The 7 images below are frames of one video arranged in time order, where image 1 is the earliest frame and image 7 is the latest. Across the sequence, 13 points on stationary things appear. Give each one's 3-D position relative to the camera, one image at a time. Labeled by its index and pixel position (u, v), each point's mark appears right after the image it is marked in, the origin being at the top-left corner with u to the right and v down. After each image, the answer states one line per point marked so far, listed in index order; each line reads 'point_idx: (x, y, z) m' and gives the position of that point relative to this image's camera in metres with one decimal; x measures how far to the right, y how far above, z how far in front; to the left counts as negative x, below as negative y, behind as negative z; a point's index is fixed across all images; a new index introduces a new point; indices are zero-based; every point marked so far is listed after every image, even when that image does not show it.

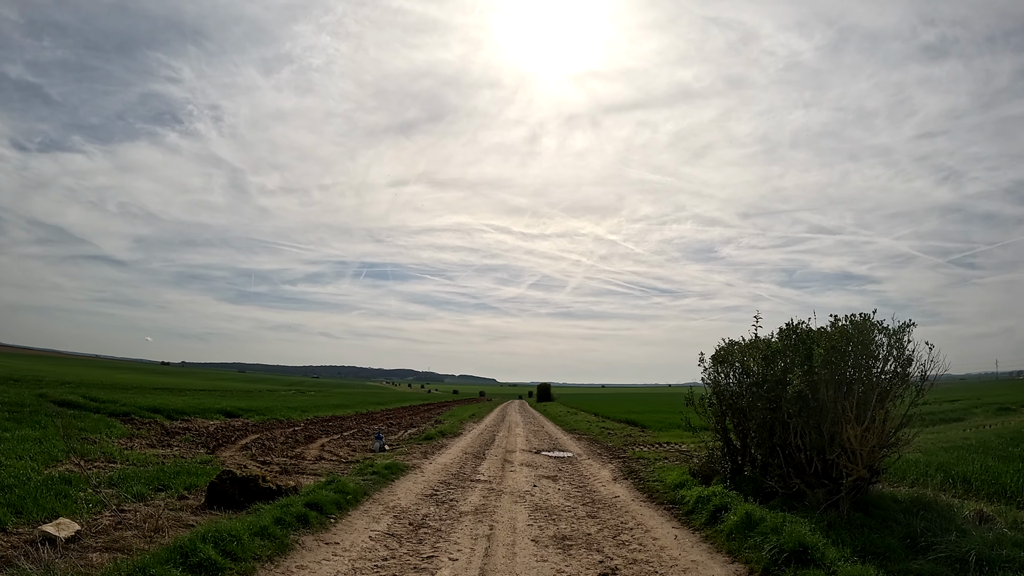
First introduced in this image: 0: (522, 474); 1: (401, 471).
0: (+0.3, -6.1, +18.0) m
1: (-3.6, -5.8, +17.7) m
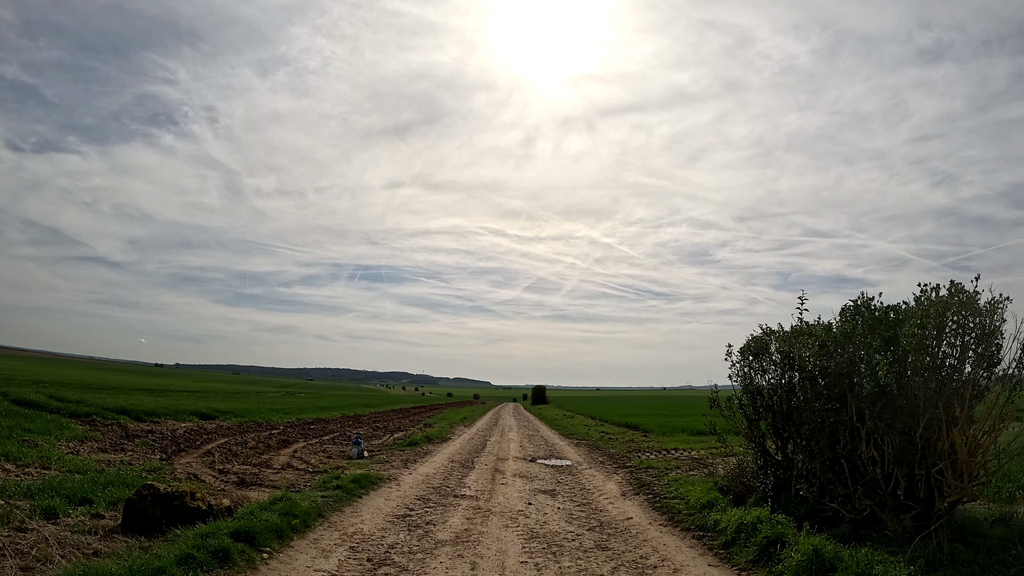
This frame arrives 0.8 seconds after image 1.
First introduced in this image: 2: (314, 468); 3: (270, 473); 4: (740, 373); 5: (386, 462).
0: (0.0, -5.6, +15.4) m
1: (-3.8, -5.3, +15.1) m
2: (-6.9, -6.1, +18.6) m
3: (-8.1, -6.2, +18.4) m
4: (+5.8, -2.1, +13.8) m
5: (-4.6, -6.2, +19.7) m
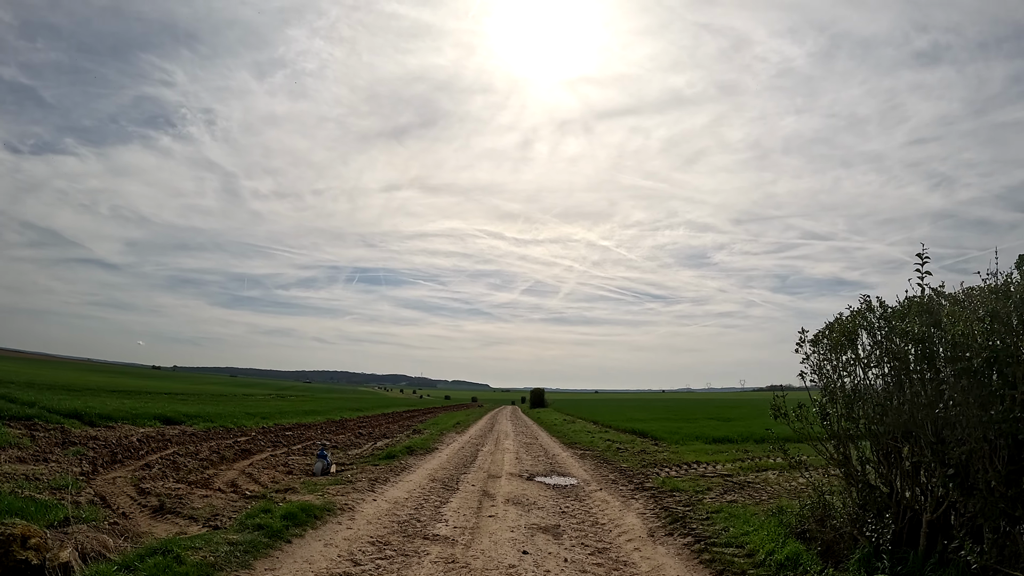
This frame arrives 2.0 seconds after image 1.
0: (-0.1, -5.0, +11.8) m
1: (-4.0, -4.7, +11.4) m
2: (-7.2, -5.5, +14.9) m
3: (-8.3, -5.6, +14.7) m
4: (+5.6, -1.5, +10.2) m
5: (-4.8, -5.7, +16.0) m
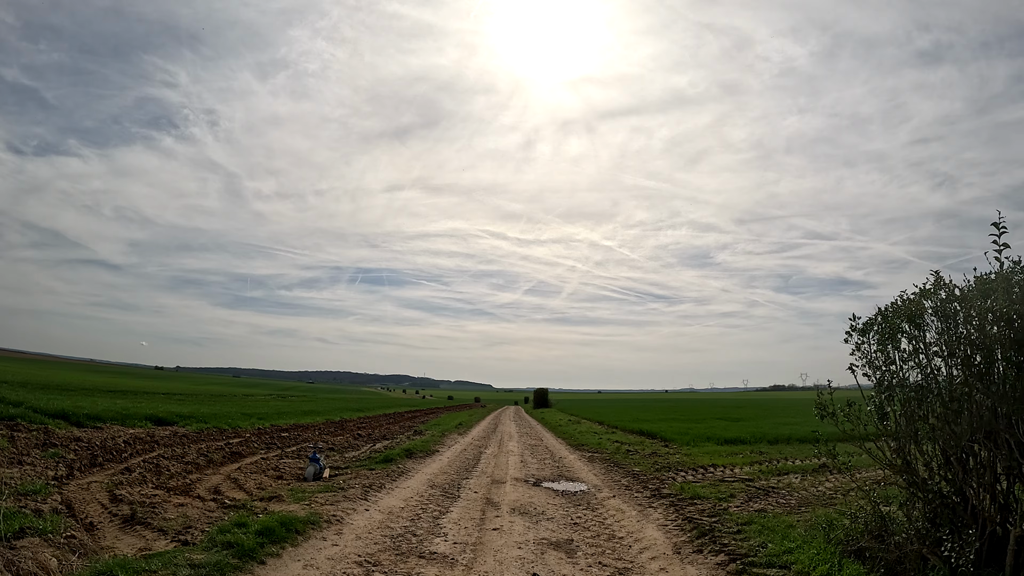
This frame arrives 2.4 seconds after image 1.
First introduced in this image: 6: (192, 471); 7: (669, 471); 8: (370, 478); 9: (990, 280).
0: (0.0, -4.7, +10.5) m
1: (-3.9, -4.5, +10.2) m
2: (-7.0, -5.3, +13.7) m
3: (-8.2, -5.4, +13.4) m
4: (+5.7, -1.2, +8.8) m
5: (-4.6, -5.4, +14.7) m
6: (-11.1, -6.4, +19.3) m
7: (+5.6, -6.5, +19.7) m
8: (-4.3, -5.8, +16.8) m
9: (+6.2, +0.1, +7.1) m
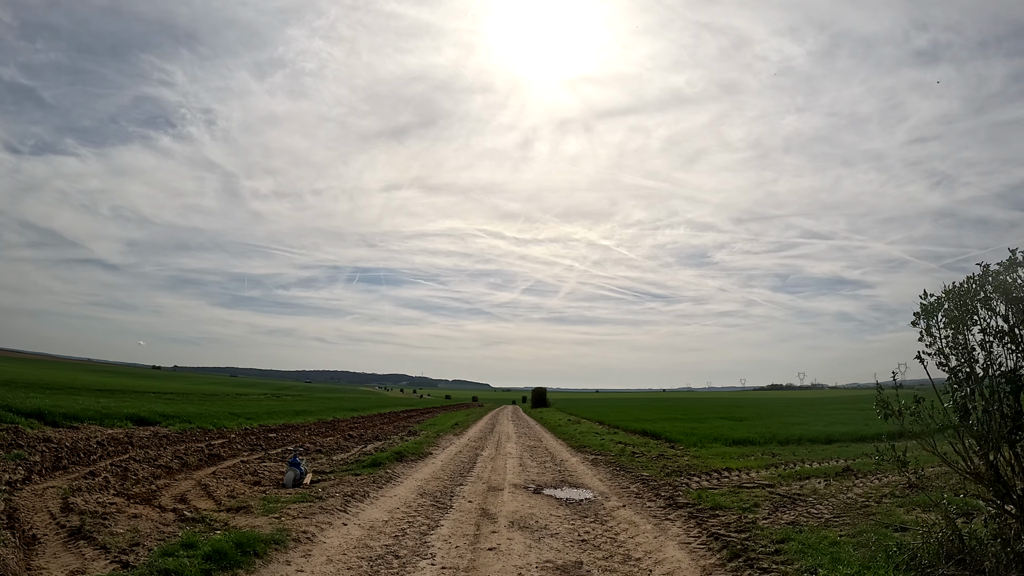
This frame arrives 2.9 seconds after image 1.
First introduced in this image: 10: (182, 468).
0: (0.0, -4.4, +8.9) m
1: (-3.9, -4.1, +8.6) m
2: (-7.0, -4.9, +12.1) m
3: (-8.2, -5.0, +11.9) m
4: (+5.7, -0.9, +7.3) m
5: (-4.7, -5.0, +13.2) m
6: (-11.2, -6.1, +17.7) m
7: (+5.6, -6.2, +18.2) m
8: (-4.4, -5.5, +15.3) m
9: (+6.2, +0.4, +5.6) m
10: (-11.7, -6.4, +19.7) m
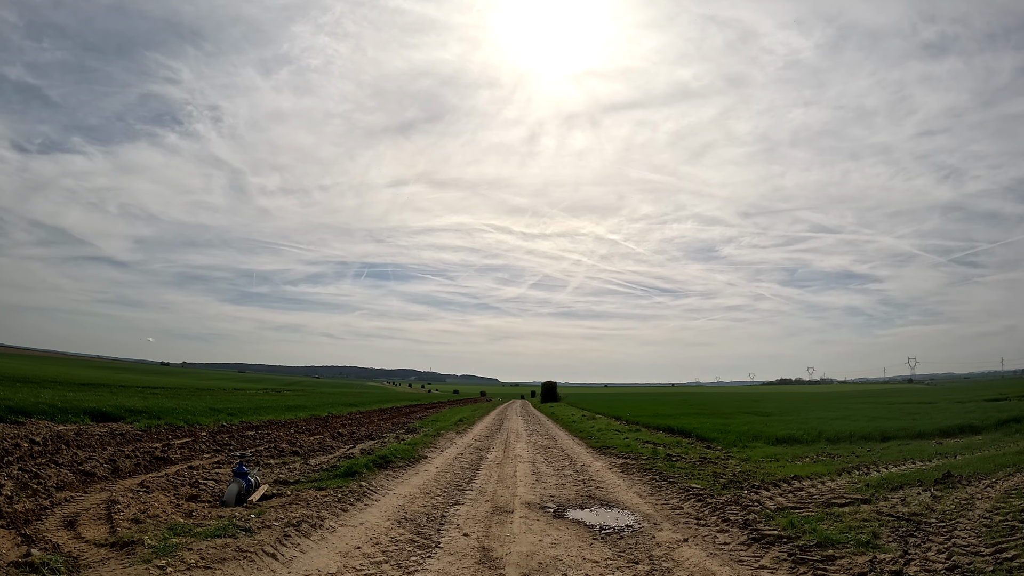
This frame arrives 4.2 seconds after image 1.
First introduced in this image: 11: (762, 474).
0: (+0.1, -3.4, +4.9) m
1: (-3.8, -3.2, +4.6) m
2: (-6.8, -4.0, +8.1) m
3: (-8.0, -4.0, +7.9) m
4: (+5.9, +0.1, +3.1) m
5: (-4.4, -4.1, +9.2) m
6: (-10.9, -5.1, +13.8) m
7: (+5.9, -5.1, +14.0) m
8: (-4.1, -4.5, +11.2) m
9: (+6.3, +1.4, +1.3) m
10: (-11.4, -5.4, +15.8) m
11: (+7.5, -5.7, +17.0) m
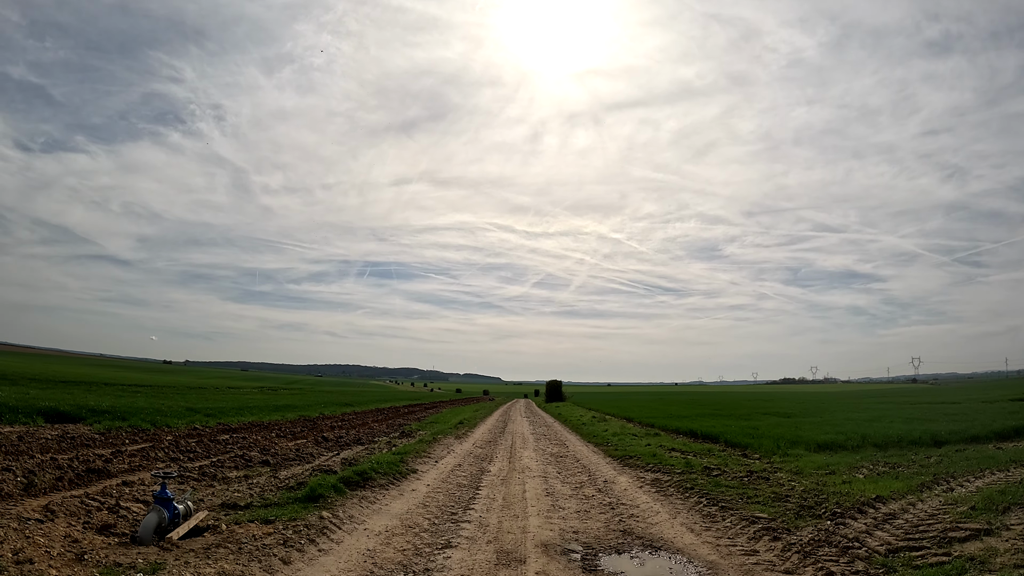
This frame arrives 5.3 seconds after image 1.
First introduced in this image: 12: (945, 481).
0: (+0.3, -2.8, +1.6) m
1: (-3.6, -2.6, +1.3) m
2: (-6.6, -3.4, +4.9) m
3: (-7.8, -3.4, +4.7) m
4: (+6.0, +0.7, -0.2) m
5: (-4.2, -3.5, +5.9) m
6: (-10.7, -4.4, +10.6) m
7: (+6.1, -4.5, +10.7) m
8: (-3.9, -3.8, +8.0) m
9: (+6.5, +2.0, -2.0) m
10: (-11.2, -4.8, +12.6) m
11: (+7.8, -5.1, +13.7) m
12: (+13.2, -5.9, +17.0) m
